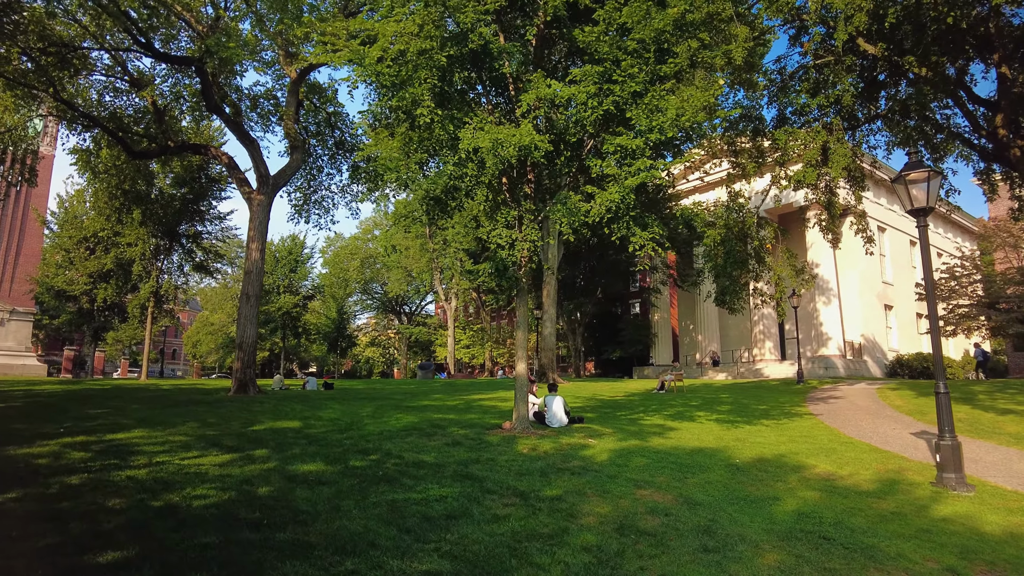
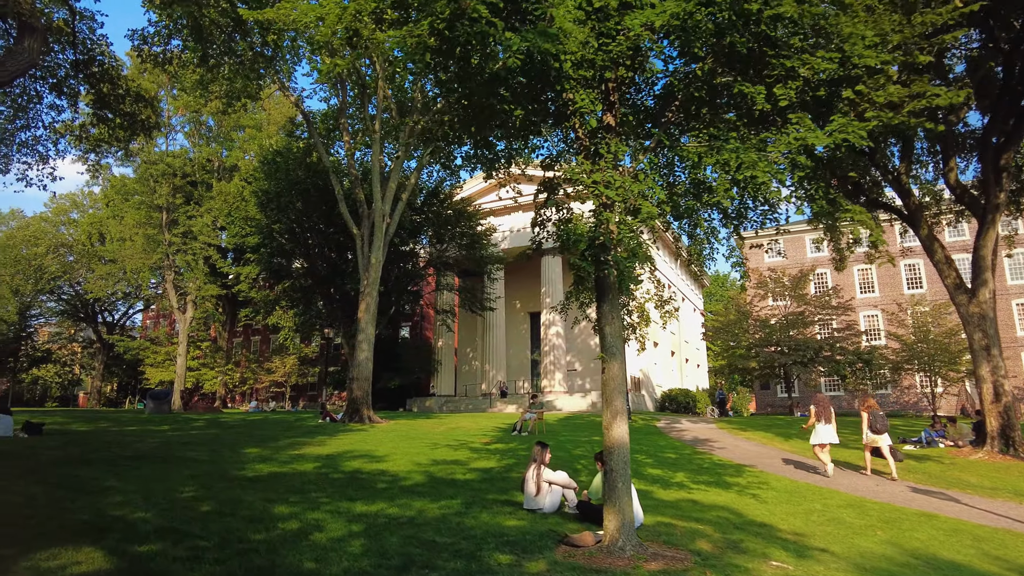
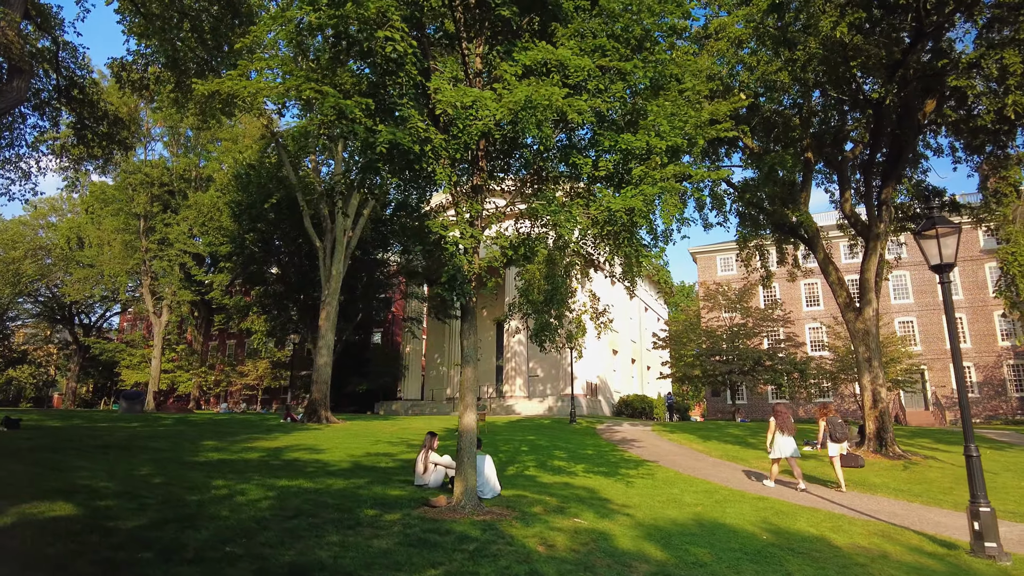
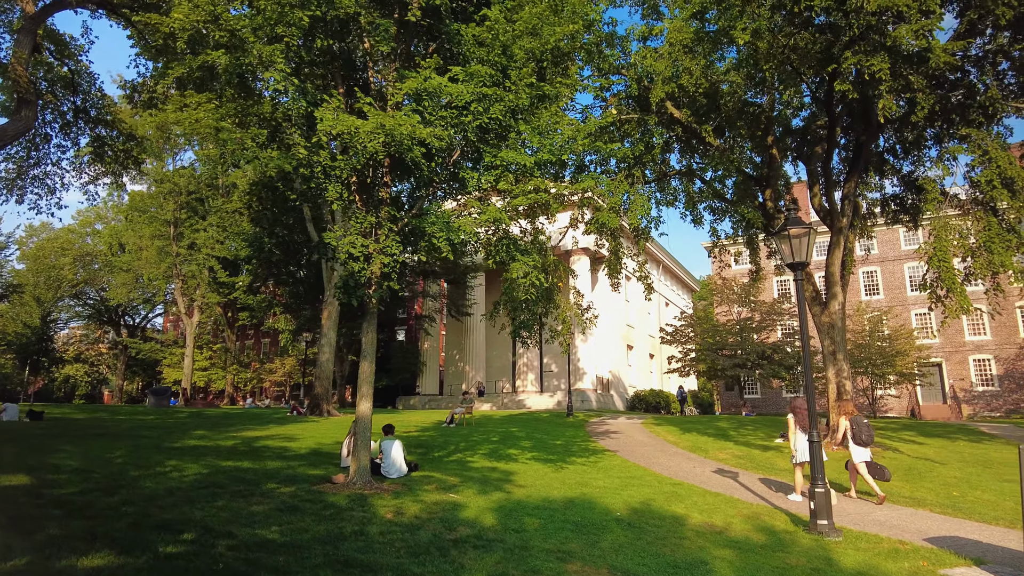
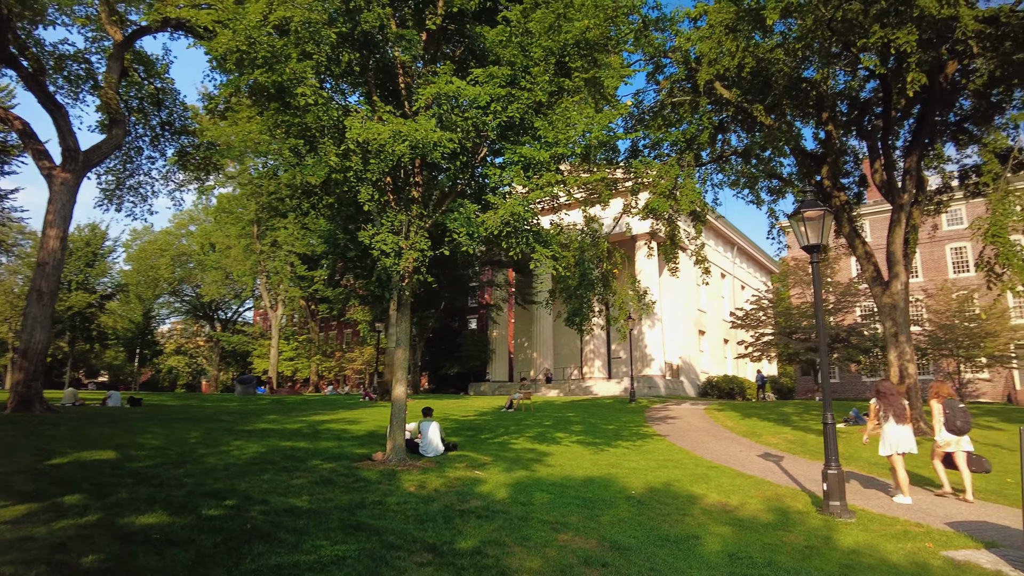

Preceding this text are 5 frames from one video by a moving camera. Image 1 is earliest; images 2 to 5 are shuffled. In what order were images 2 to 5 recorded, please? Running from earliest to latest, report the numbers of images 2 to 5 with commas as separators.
5, 4, 3, 2
